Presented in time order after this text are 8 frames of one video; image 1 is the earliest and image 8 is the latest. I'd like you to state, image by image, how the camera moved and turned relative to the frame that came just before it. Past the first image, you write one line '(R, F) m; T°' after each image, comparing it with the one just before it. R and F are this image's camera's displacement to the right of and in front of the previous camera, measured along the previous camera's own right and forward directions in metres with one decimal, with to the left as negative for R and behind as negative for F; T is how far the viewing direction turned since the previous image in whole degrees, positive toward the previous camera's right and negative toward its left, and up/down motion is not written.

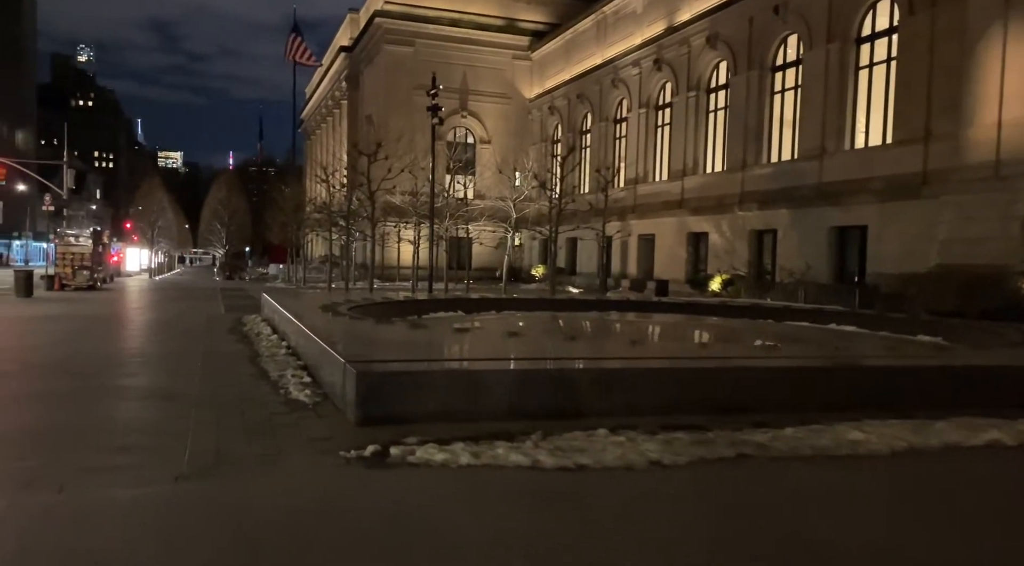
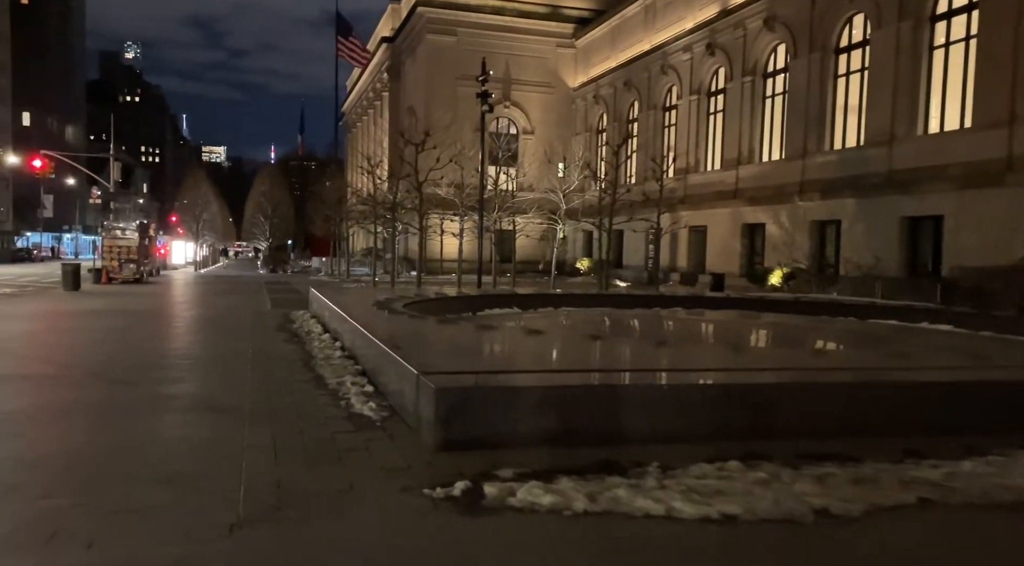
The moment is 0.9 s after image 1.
(-0.4, +0.9) m; -3°
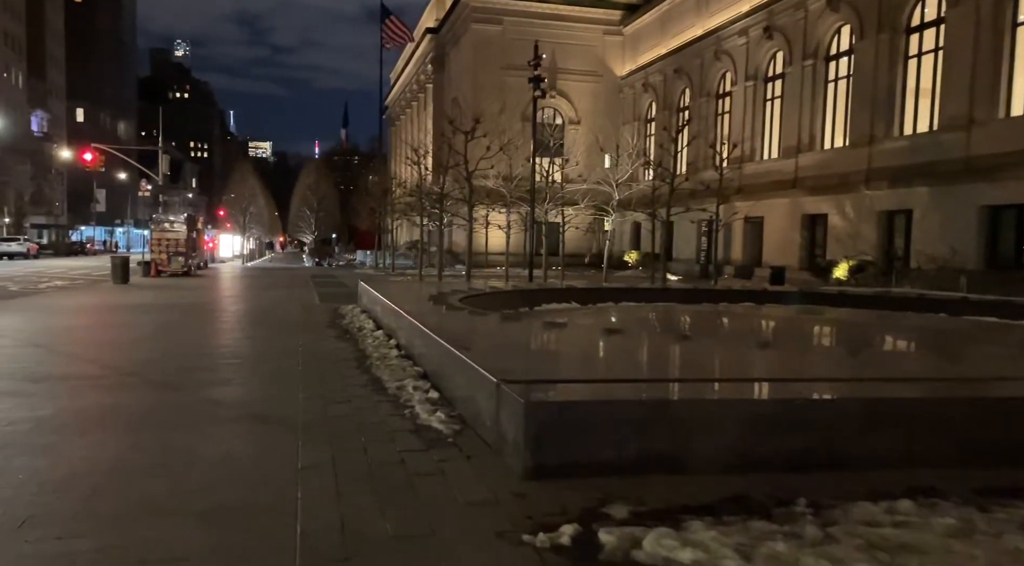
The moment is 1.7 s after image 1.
(-0.3, +0.9) m; -3°
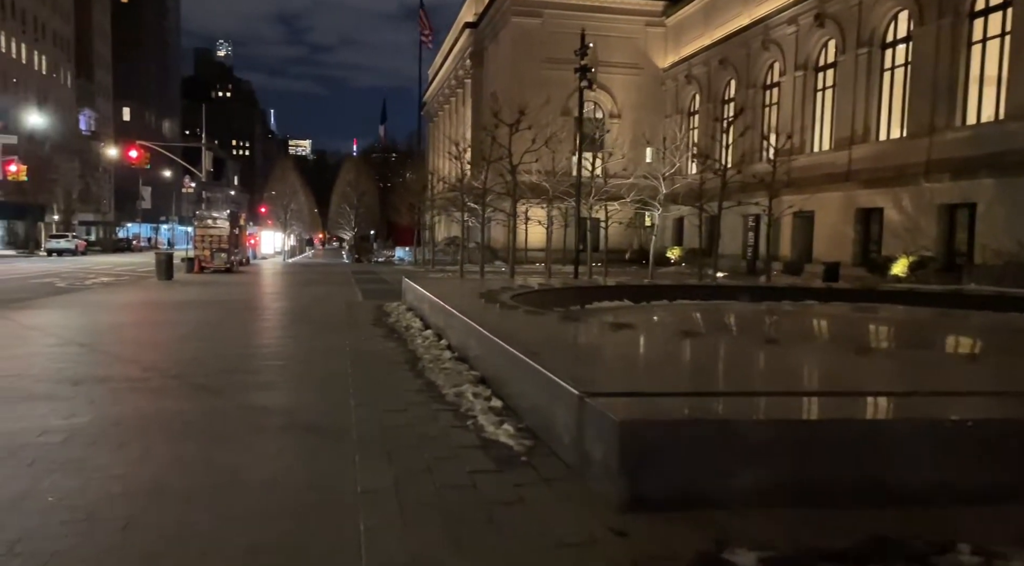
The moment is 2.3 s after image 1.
(-0.3, +0.6) m; -3°
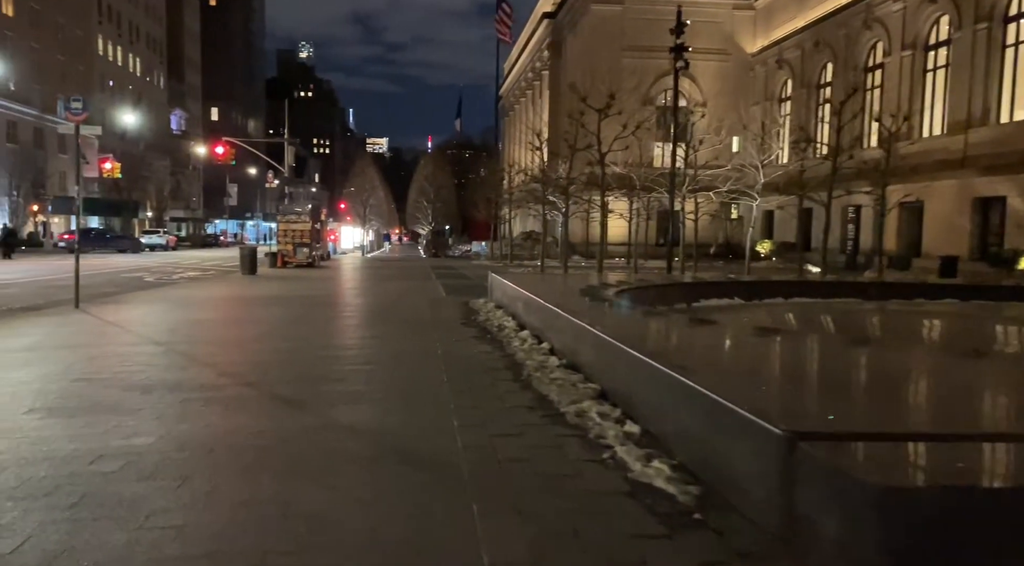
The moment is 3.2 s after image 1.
(-0.4, +1.2) m; -5°
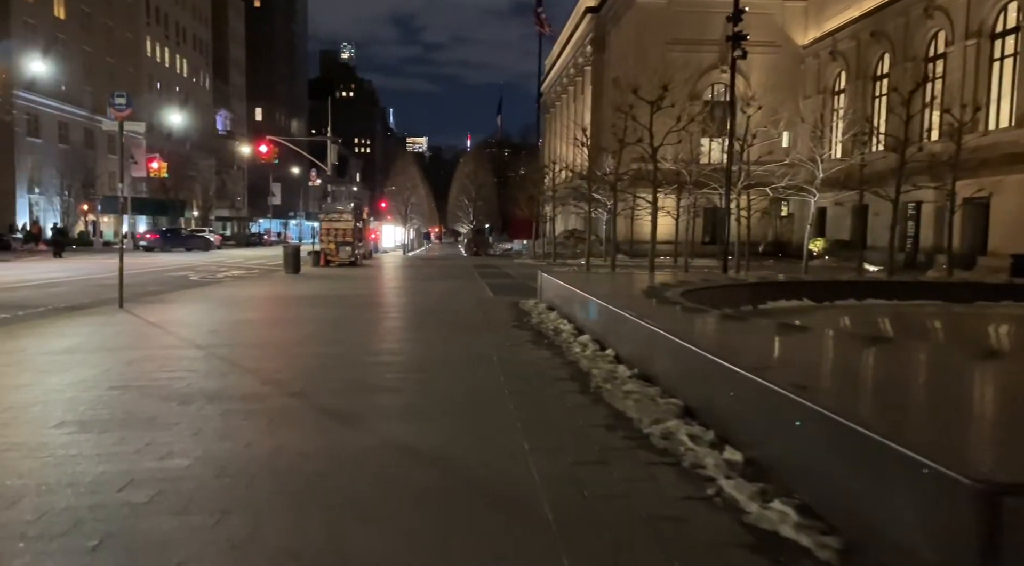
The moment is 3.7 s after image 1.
(-0.2, +0.7) m; -3°
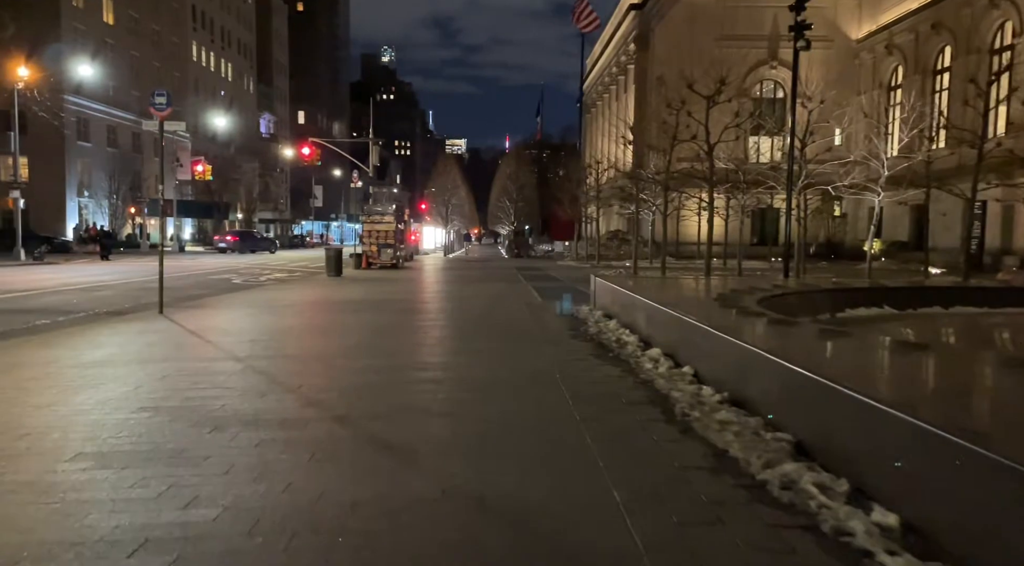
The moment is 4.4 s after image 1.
(-0.2, +0.8) m; -3°
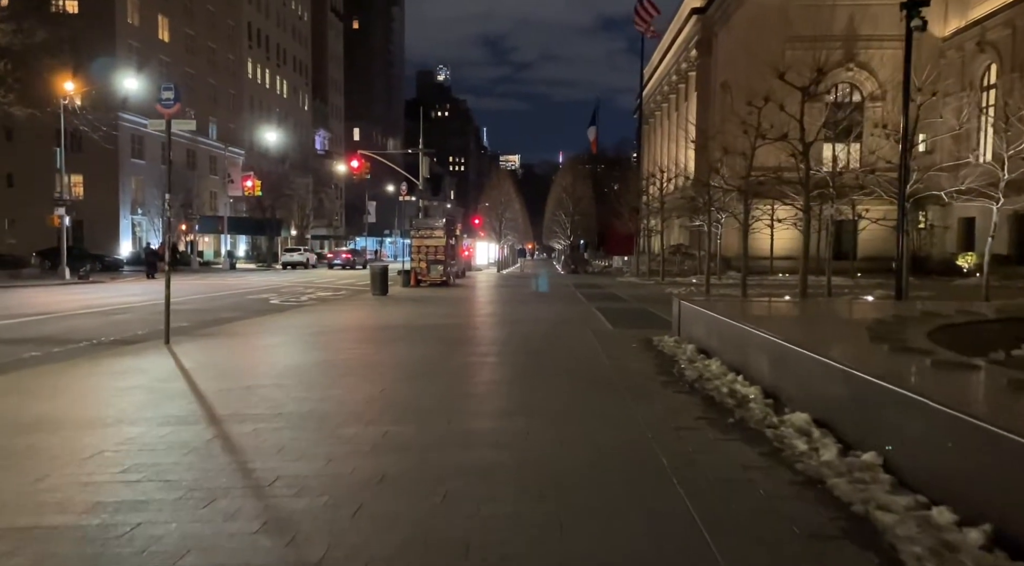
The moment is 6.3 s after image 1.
(-0.2, +2.7) m; -4°
